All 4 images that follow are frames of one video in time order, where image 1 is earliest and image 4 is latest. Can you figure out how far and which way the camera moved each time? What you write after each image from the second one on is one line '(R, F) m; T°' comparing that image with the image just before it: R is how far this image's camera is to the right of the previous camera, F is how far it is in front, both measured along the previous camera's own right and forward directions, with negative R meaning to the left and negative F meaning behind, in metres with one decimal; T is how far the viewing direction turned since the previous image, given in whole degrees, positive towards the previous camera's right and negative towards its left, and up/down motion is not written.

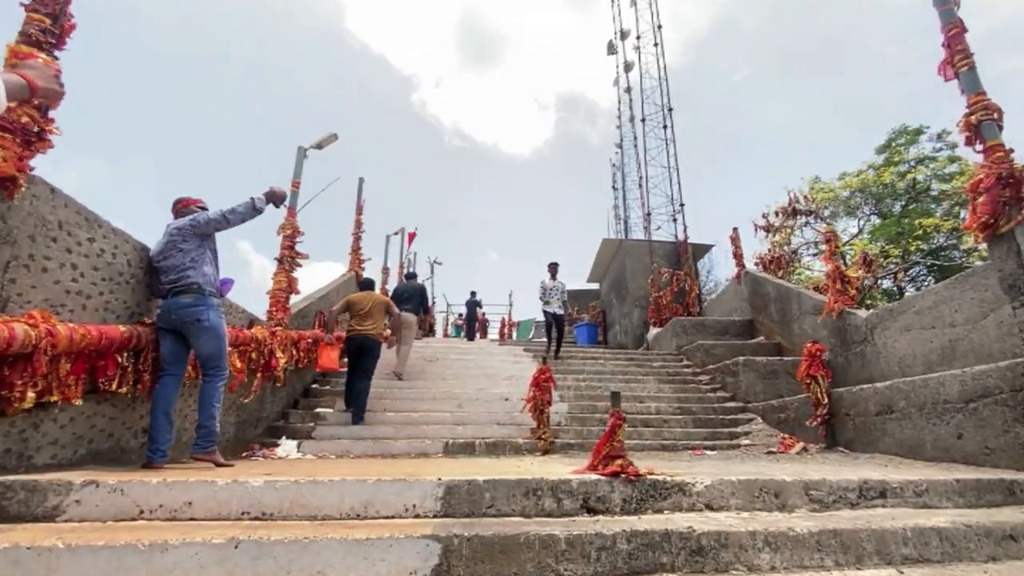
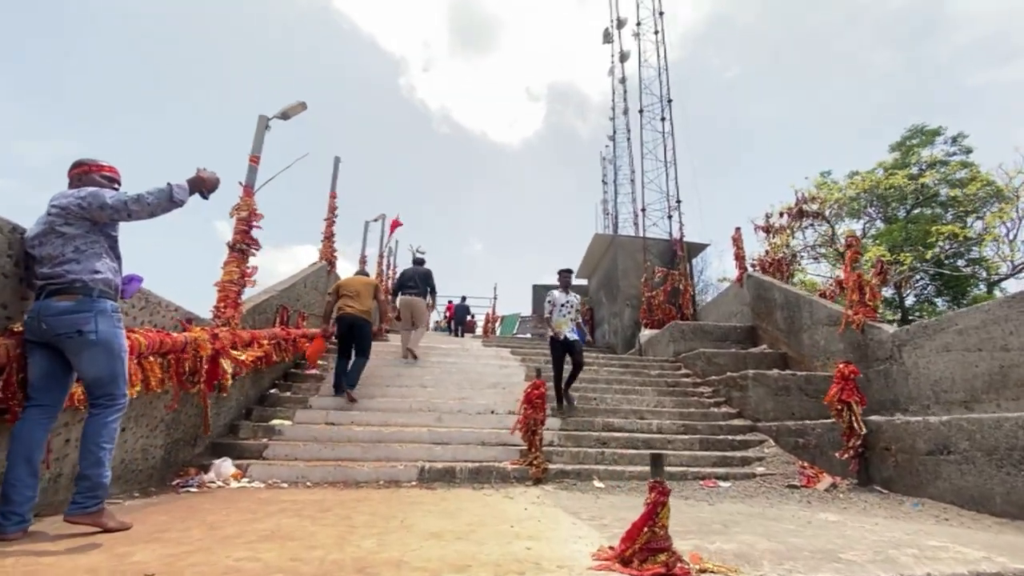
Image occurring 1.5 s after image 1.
(-0.1, +0.7) m; +2°
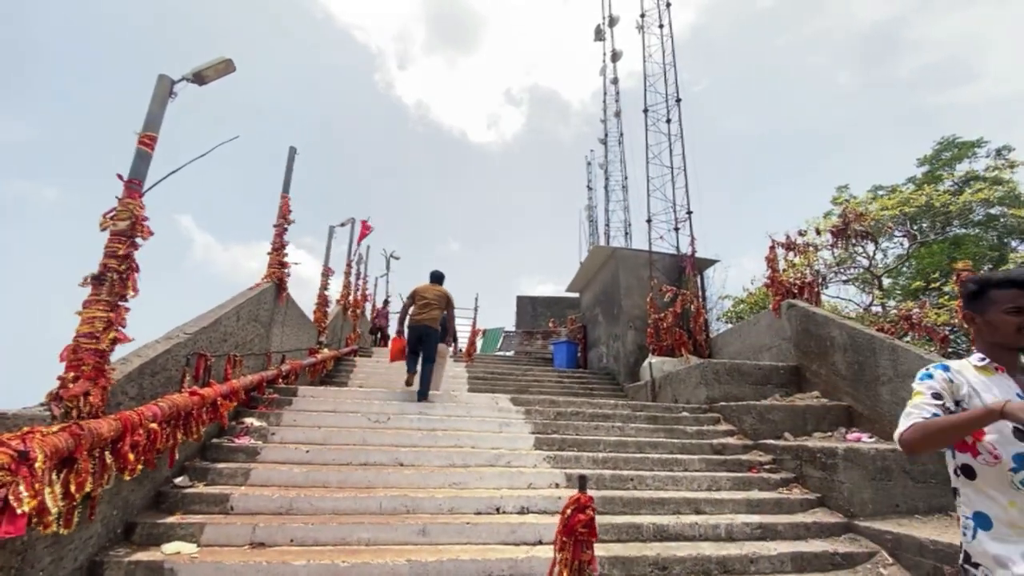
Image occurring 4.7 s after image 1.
(-0.4, +1.6) m; +3°
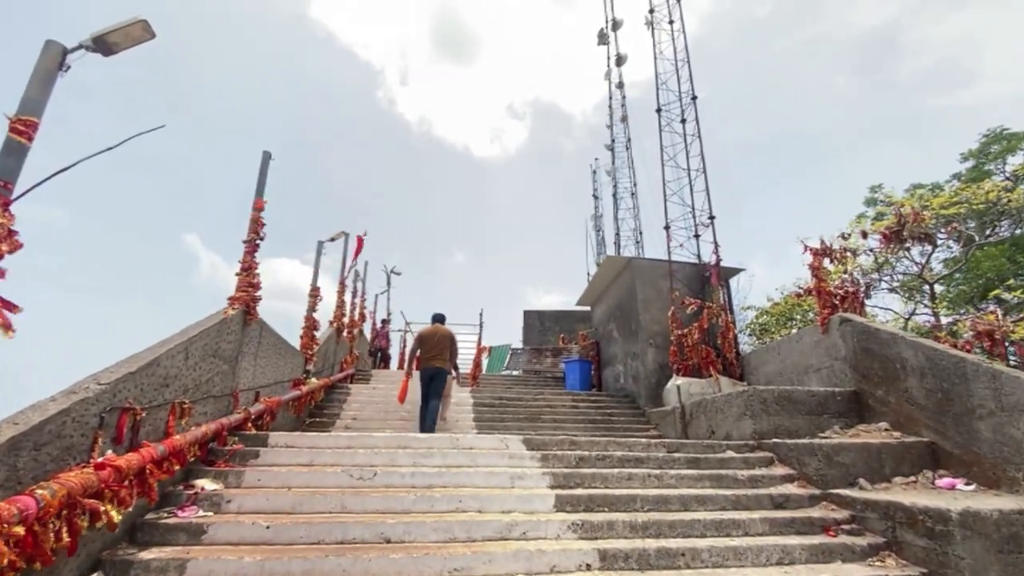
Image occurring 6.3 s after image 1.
(-0.1, +0.9) m; -1°
